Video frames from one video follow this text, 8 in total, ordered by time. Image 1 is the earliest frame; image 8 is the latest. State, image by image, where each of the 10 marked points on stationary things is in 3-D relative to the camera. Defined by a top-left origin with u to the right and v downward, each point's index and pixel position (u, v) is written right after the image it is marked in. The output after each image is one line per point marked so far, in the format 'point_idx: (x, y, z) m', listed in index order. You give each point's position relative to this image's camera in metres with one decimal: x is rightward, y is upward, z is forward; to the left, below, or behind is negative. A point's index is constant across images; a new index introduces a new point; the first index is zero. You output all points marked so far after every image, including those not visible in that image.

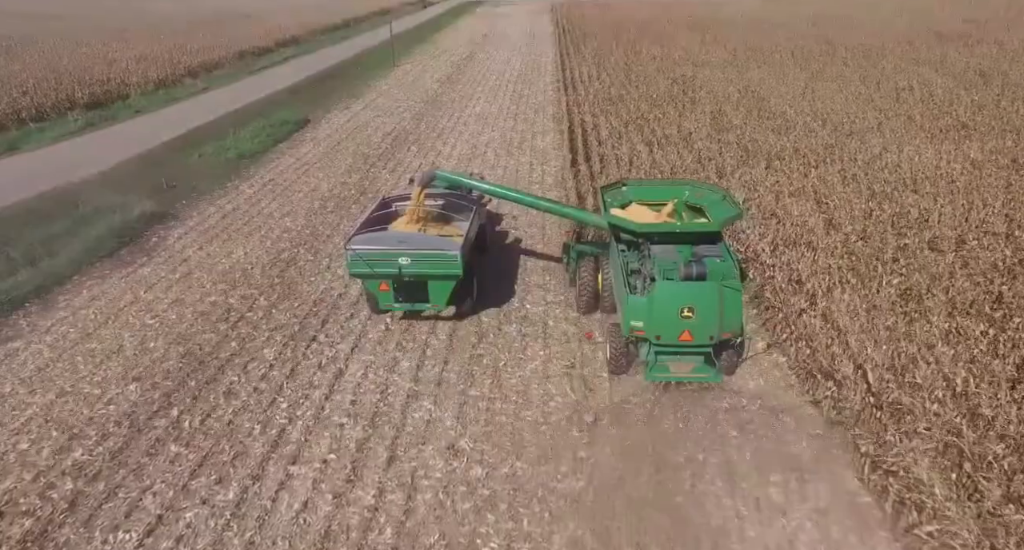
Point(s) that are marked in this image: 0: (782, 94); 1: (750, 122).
0: (+8.6, +5.7, +16.1) m
1: (+6.4, +4.1, +13.8) m
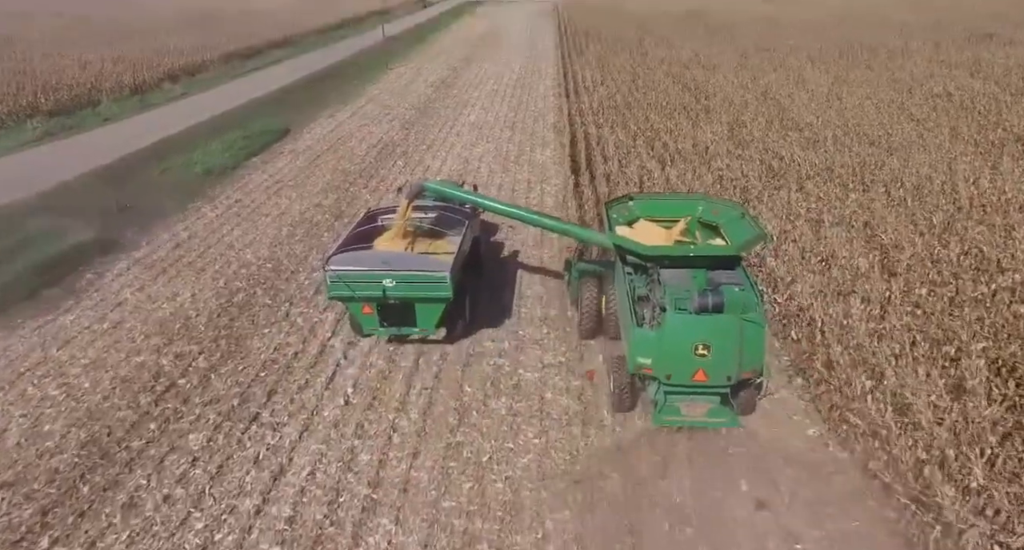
0: (+8.5, +5.0, +14.8) m
1: (+6.3, +3.4, +12.4) m
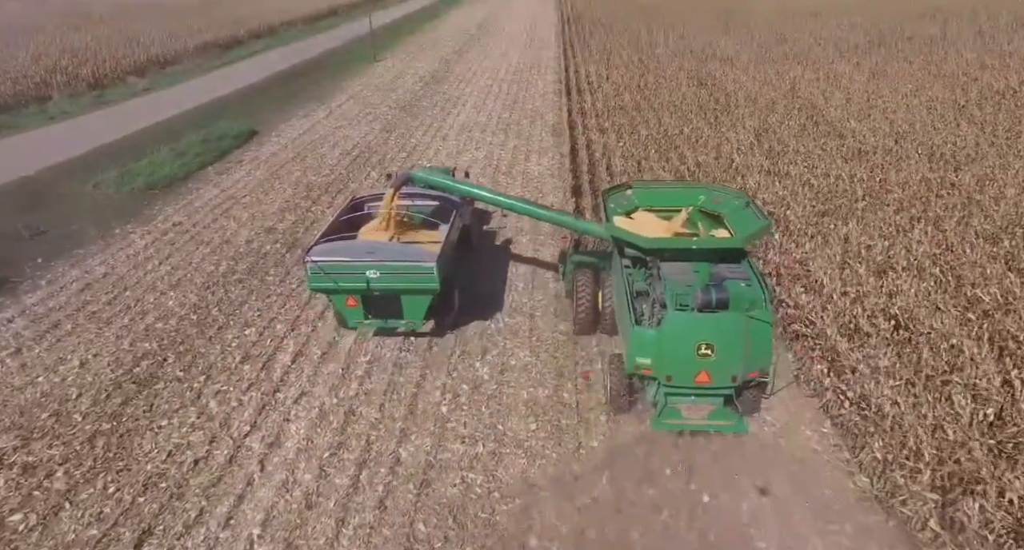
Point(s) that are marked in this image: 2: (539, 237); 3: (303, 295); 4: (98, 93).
0: (+8.3, +4.4, +12.9) m
1: (+6.1, +2.8, +10.6) m
2: (+0.5, +1.0, +9.5) m
3: (-2.9, -0.3, +7.2) m
4: (-14.5, +6.4, +17.8) m
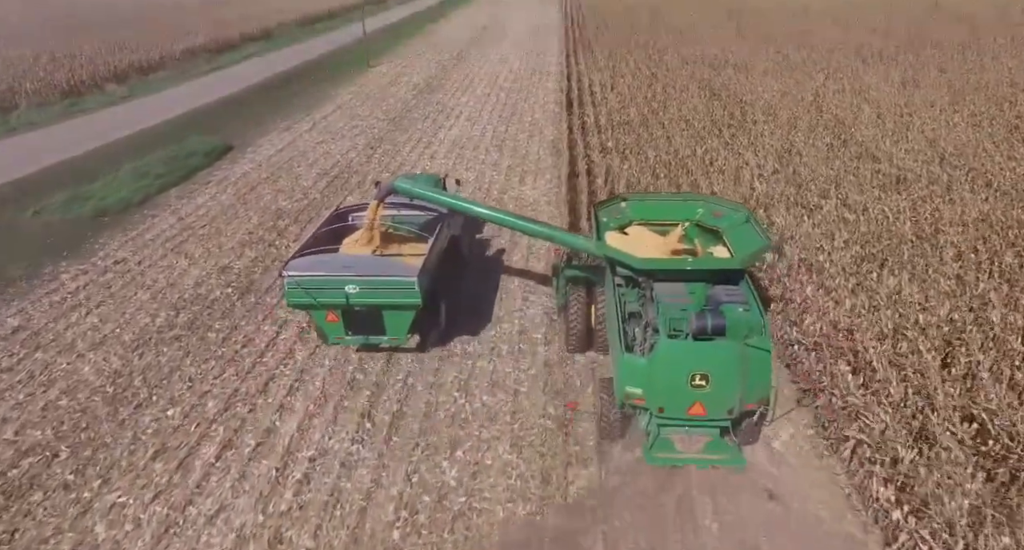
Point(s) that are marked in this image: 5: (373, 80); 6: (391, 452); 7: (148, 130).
0: (+8.2, +3.6, +11.7) m
1: (+6.0, +2.0, +9.3) m
2: (+0.3, +0.2, +8.3) m
3: (-3.2, -1.0, +6.0) m
4: (-14.5, +5.7, +16.8) m
5: (-5.4, +7.6, +20.0) m
6: (-1.2, -1.7, +5.0) m
7: (-10.4, +4.2, +14.6) m
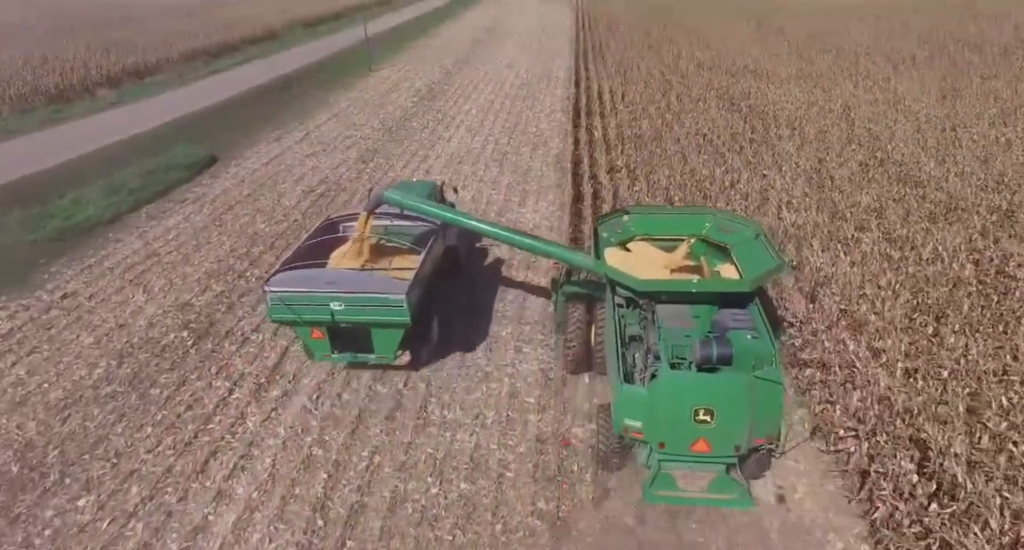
0: (+8.2, +3.0, +10.6) m
1: (+5.9, +1.4, +8.3) m
2: (+0.3, -0.3, +7.4) m
3: (-3.3, -1.5, +5.2) m
4: (-14.4, +5.2, +16.2) m
5: (-5.2, +7.1, +19.1) m
6: (-1.3, -2.3, +4.1) m
7: (-10.3, +3.7, +13.9) m
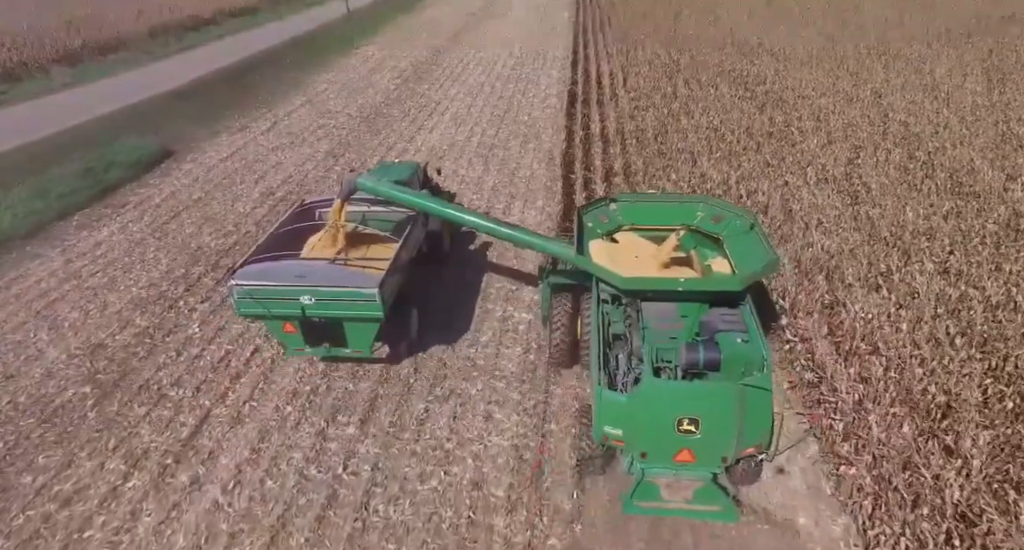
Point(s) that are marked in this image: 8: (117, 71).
0: (+7.9, +2.7, +9.2) m
1: (+5.6, +1.0, +7.0) m
2: (0.0, -0.8, +6.2) m
3: (-3.6, -2.1, +4.1) m
4: (-14.6, +5.3, +14.8) m
5: (-5.4, +7.2, +17.6) m
6: (-1.7, -2.9, +3.0) m
7: (-10.6, +3.6, +12.6) m
8: (-13.4, +6.9, +17.4) m
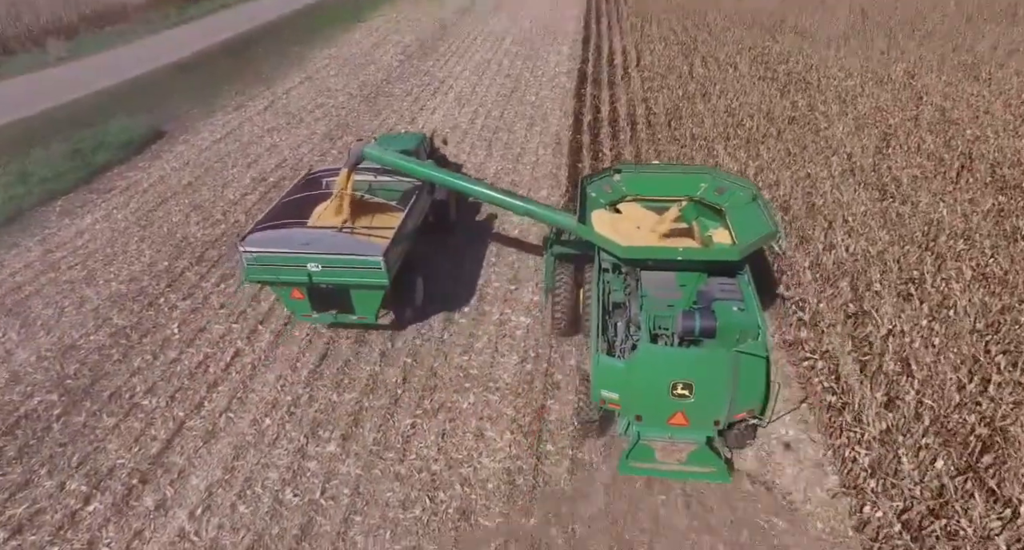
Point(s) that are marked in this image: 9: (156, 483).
0: (+8.0, +2.7, +8.5) m
1: (+5.6, +0.9, +6.4) m
2: (-0.1, -0.8, +5.8) m
3: (-3.7, -2.1, +3.8) m
4: (-14.4, +5.8, +14.4) m
5: (-5.2, +7.8, +16.9) m
6: (-1.8, -3.0, +2.7) m
7: (-10.5, +4.0, +12.1) m
8: (-13.1, +7.6, +16.8) m
9: (-3.0, -1.7, +4.3) m
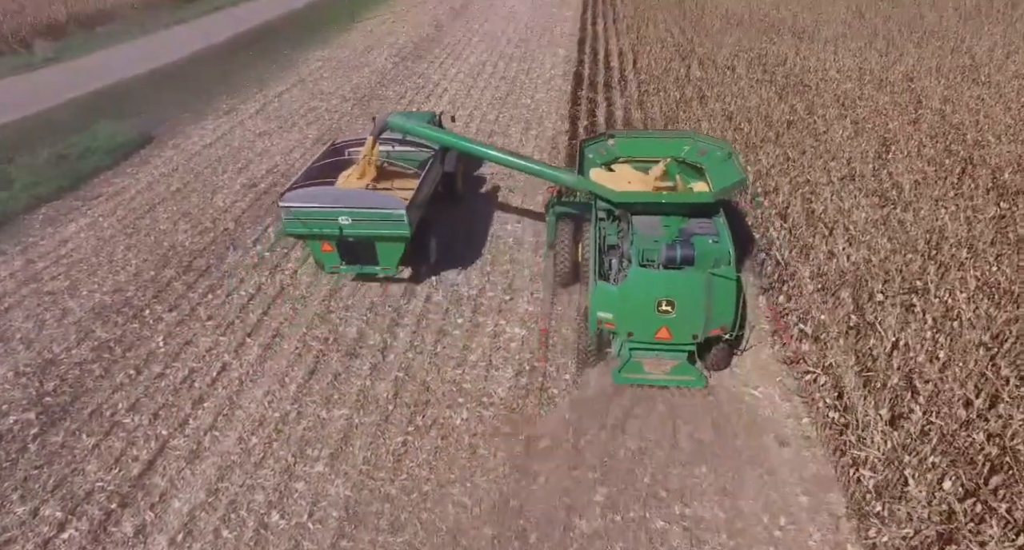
0: (+7.9, +2.6, +8.4) m
1: (+5.6, +0.8, +6.3) m
2: (-0.1, -0.9, +5.7) m
3: (-3.7, -2.3, +3.6) m
4: (-14.5, +5.6, +14.2) m
5: (-5.3, +7.7, +16.8) m
6: (-1.8, -3.1, +2.6) m
7: (-10.6, +3.8, +11.9) m
8: (-13.3, +7.4, +16.6) m
9: (-3.0, -1.9, +4.1) m
